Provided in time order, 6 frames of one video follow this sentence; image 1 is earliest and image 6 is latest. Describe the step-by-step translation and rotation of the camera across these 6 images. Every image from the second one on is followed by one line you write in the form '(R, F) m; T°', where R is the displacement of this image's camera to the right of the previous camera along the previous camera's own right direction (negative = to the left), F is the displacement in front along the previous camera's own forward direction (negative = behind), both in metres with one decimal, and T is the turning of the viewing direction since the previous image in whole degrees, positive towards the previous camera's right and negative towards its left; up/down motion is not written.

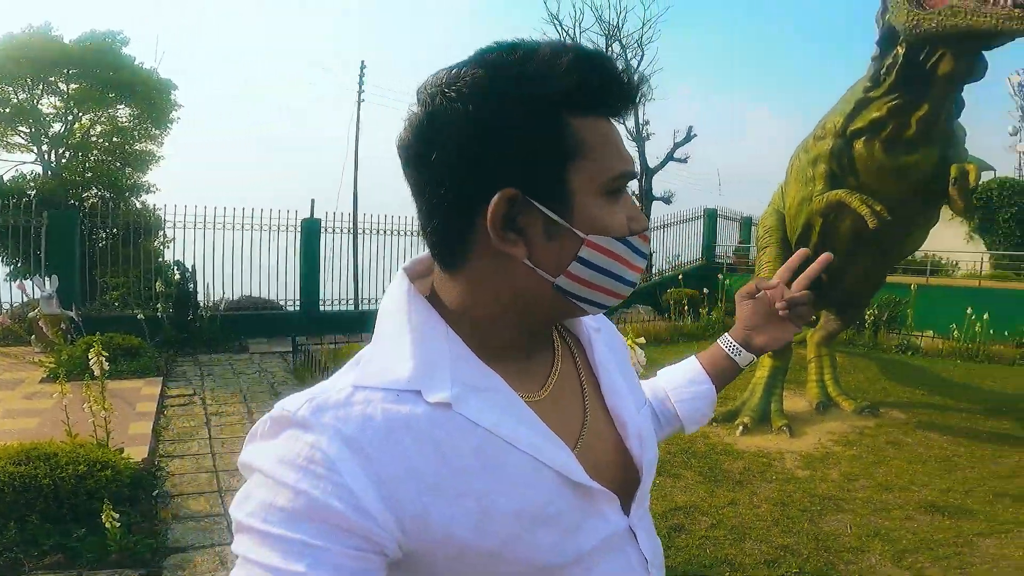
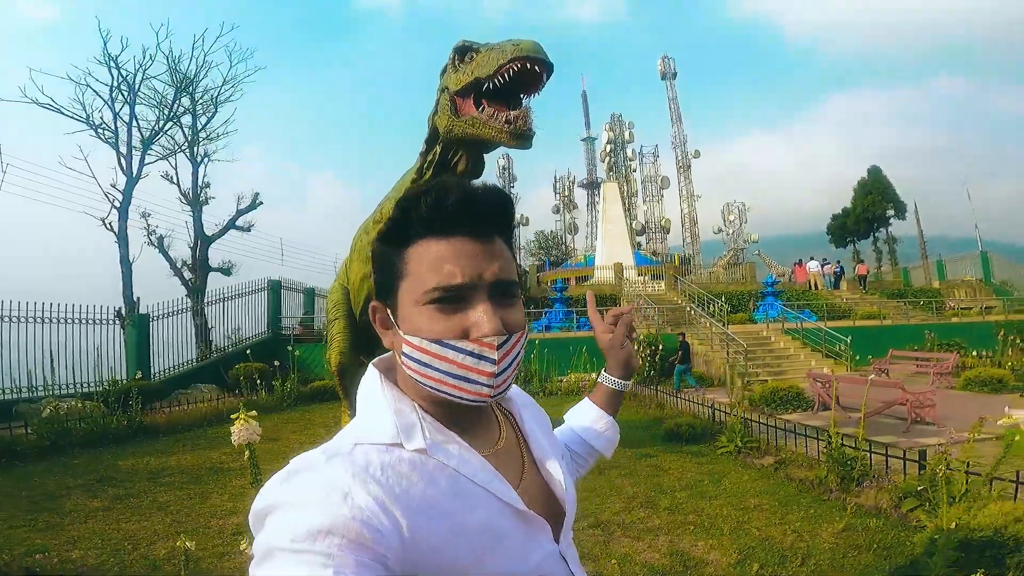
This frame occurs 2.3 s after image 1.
(-0.4, -0.2) m; +38°
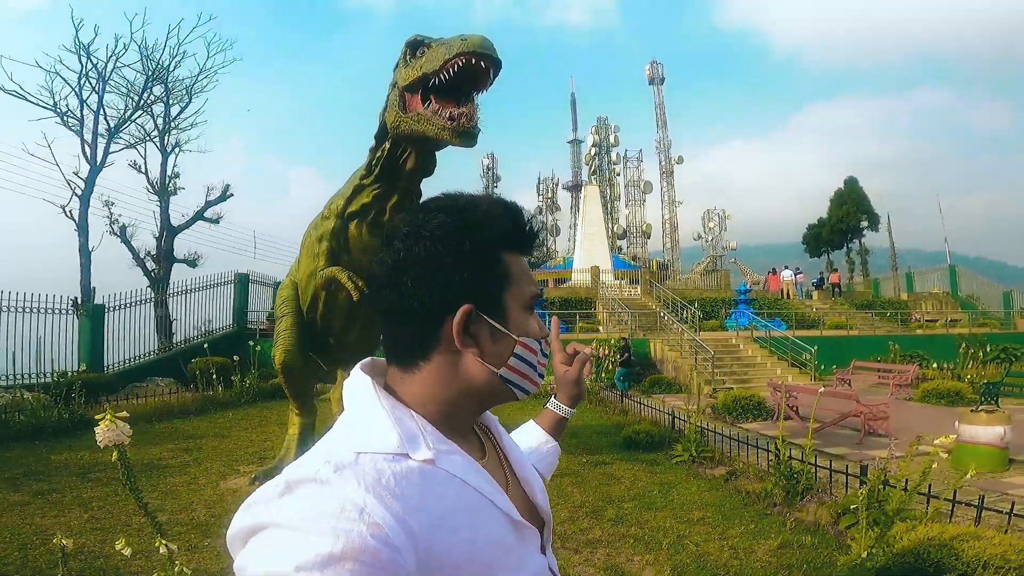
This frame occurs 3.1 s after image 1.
(+0.3, +0.1) m; +2°
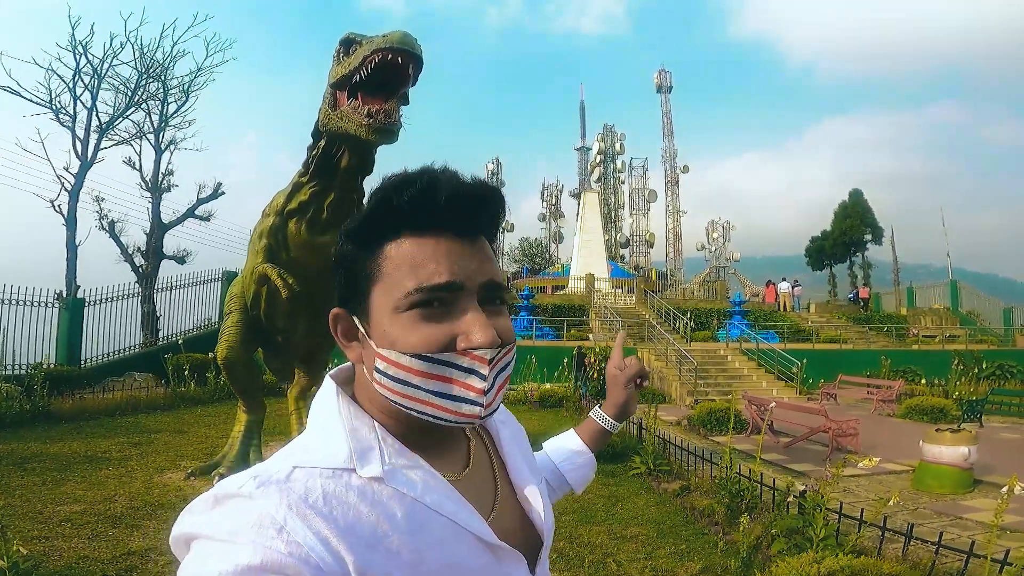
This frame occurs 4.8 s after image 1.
(+0.5, +0.2) m; -1°
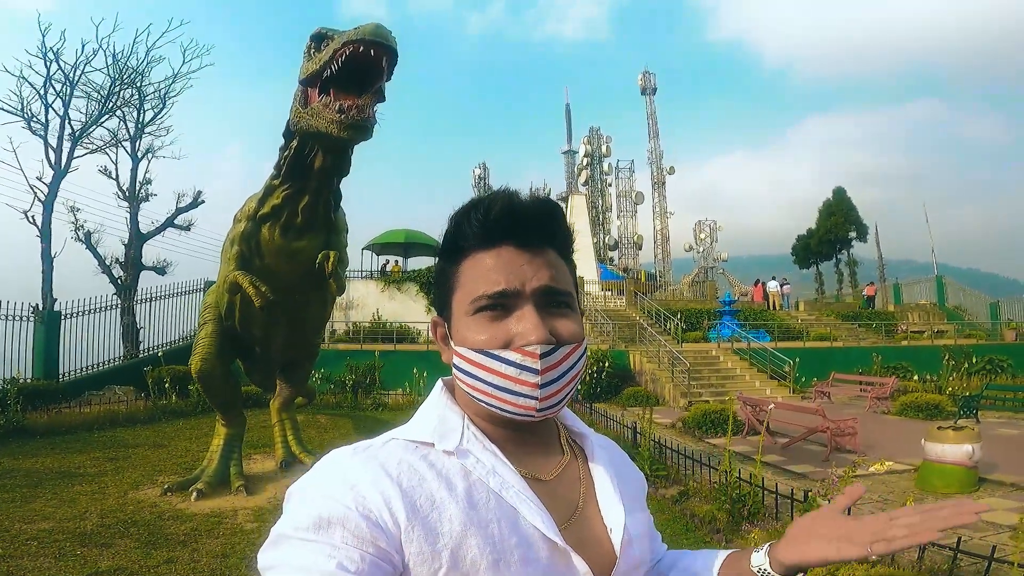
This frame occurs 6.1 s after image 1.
(0.0, +0.2) m; +1°
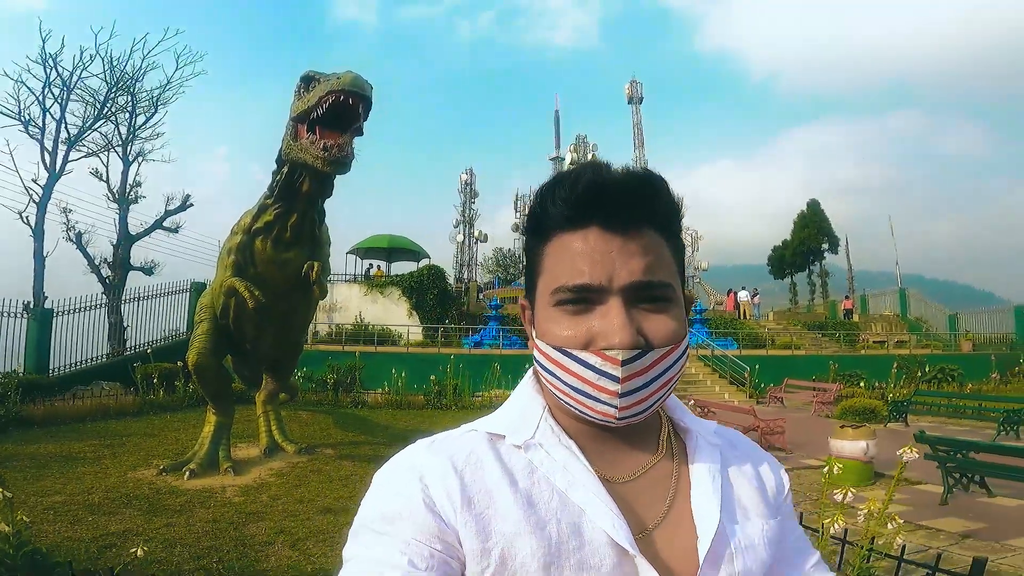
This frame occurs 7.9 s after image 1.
(+0.3, -0.8) m; +1°
